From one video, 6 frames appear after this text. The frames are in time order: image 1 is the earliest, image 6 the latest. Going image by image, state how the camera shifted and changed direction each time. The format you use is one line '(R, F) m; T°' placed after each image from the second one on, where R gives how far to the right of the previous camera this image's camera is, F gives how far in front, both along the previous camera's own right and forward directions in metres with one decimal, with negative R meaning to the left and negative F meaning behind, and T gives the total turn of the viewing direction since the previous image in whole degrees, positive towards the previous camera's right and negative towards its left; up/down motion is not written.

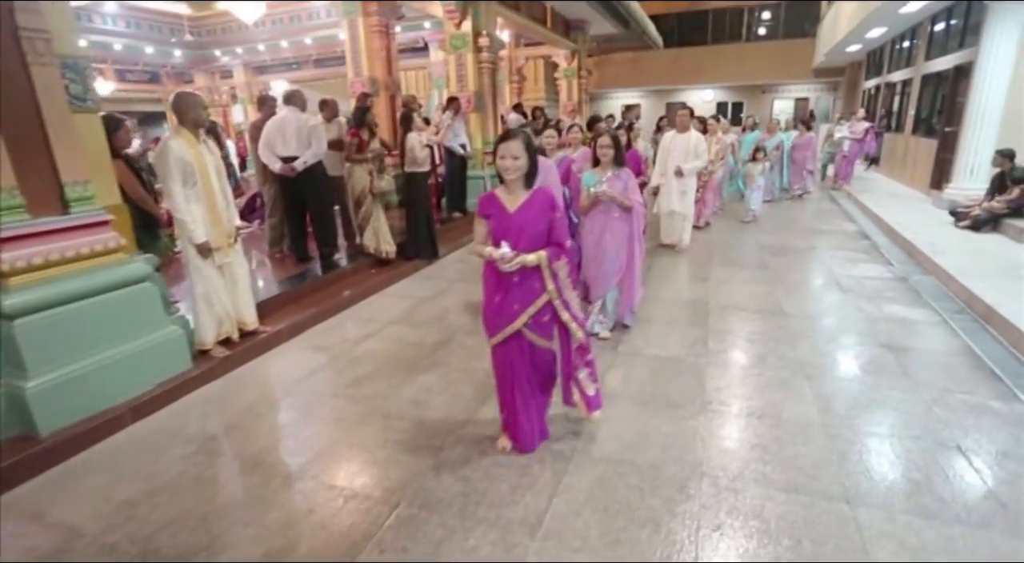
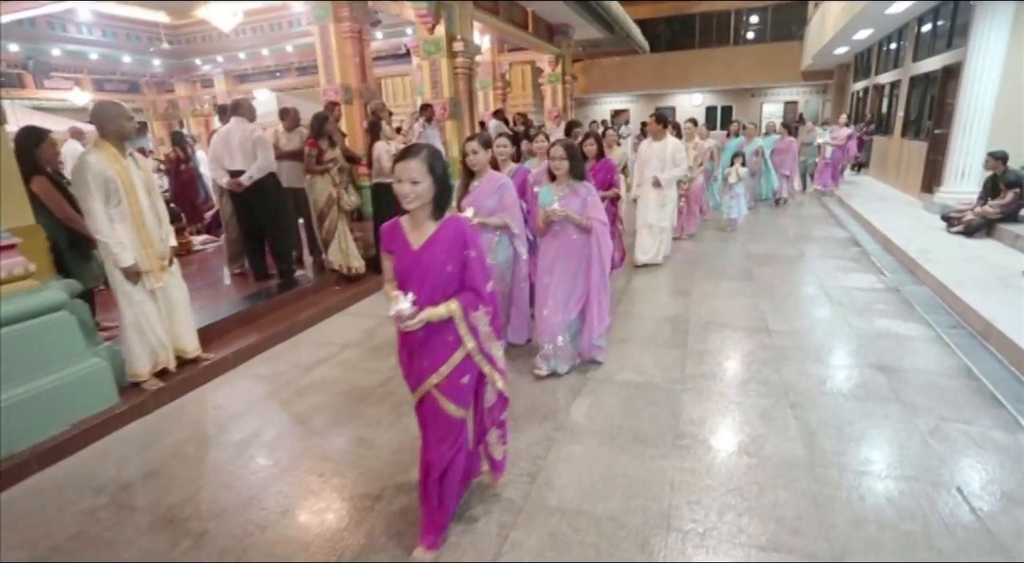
(+0.2, +0.3) m; 0°
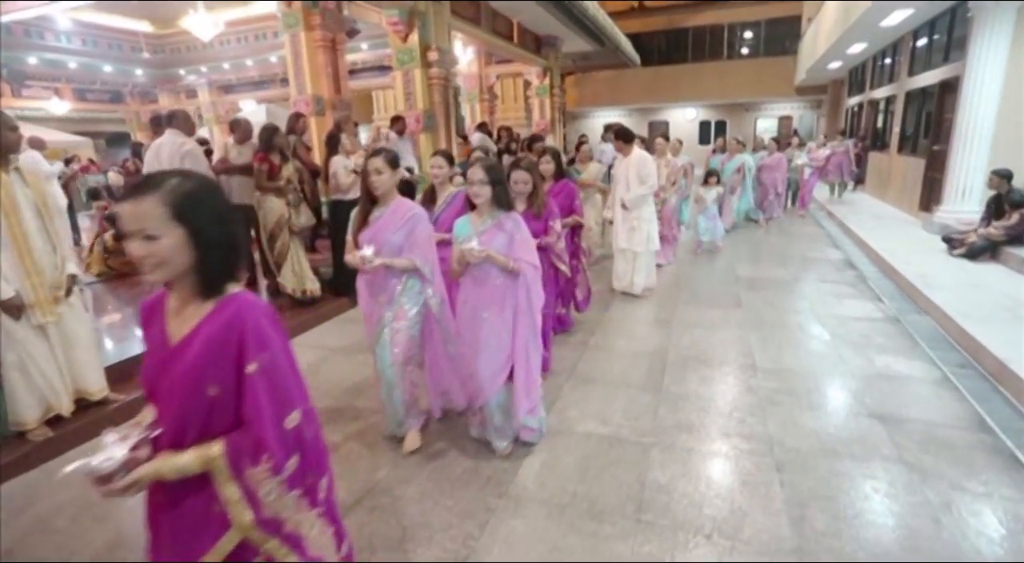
(+0.3, +0.4) m; 0°
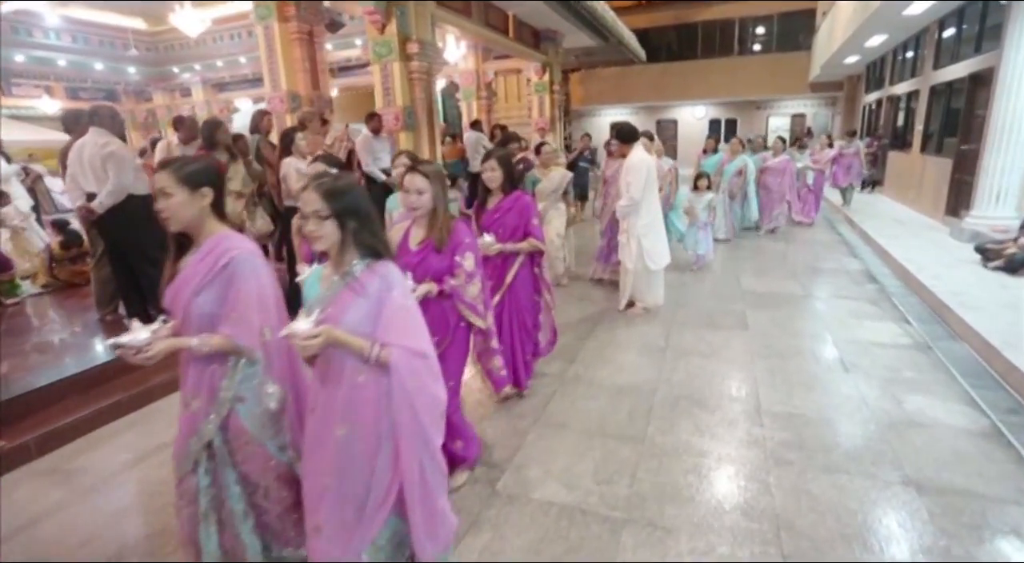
(+0.3, +0.5) m; -1°
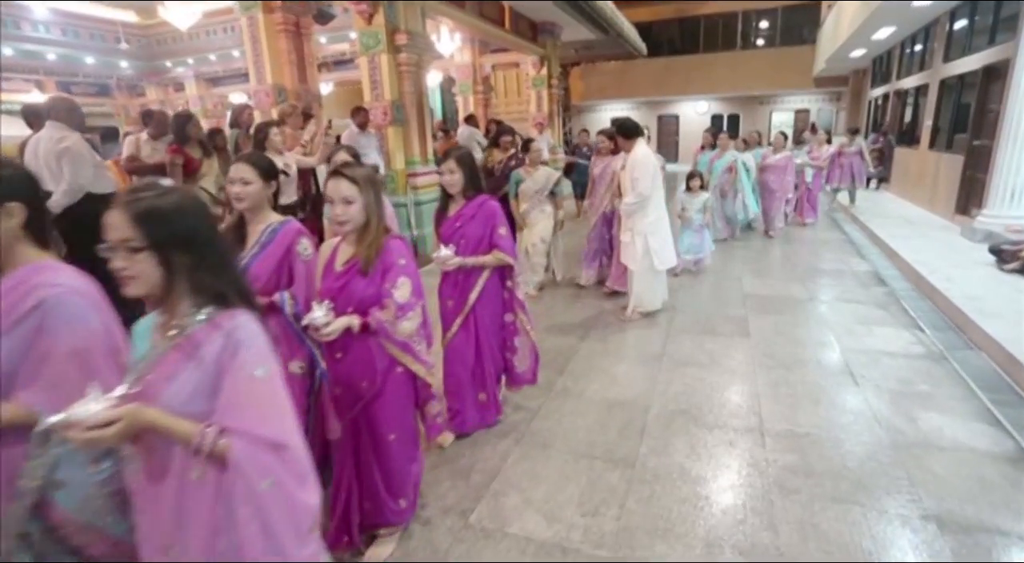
(+0.1, +0.2) m; 0°
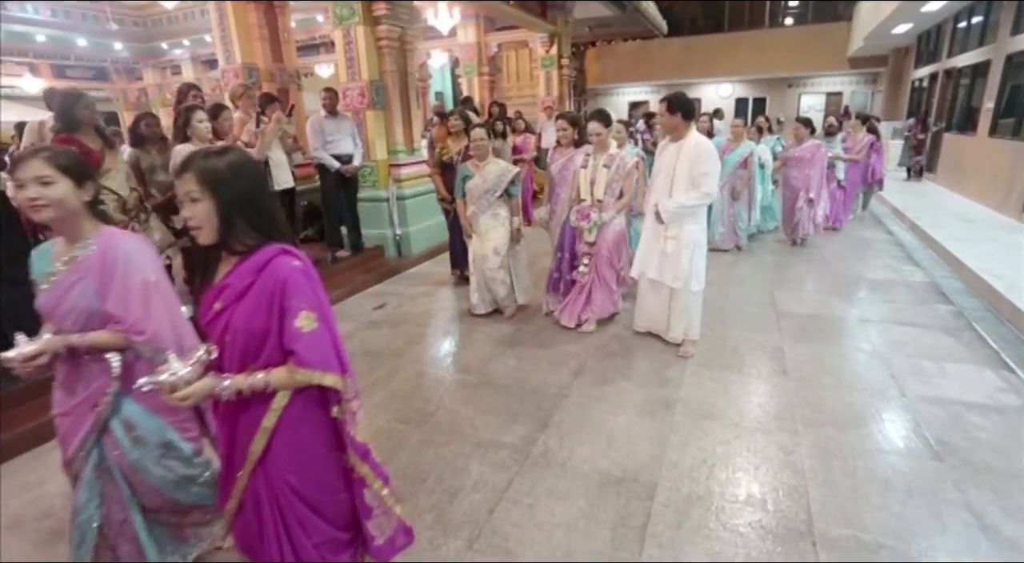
(+0.2, +0.7) m; -2°
